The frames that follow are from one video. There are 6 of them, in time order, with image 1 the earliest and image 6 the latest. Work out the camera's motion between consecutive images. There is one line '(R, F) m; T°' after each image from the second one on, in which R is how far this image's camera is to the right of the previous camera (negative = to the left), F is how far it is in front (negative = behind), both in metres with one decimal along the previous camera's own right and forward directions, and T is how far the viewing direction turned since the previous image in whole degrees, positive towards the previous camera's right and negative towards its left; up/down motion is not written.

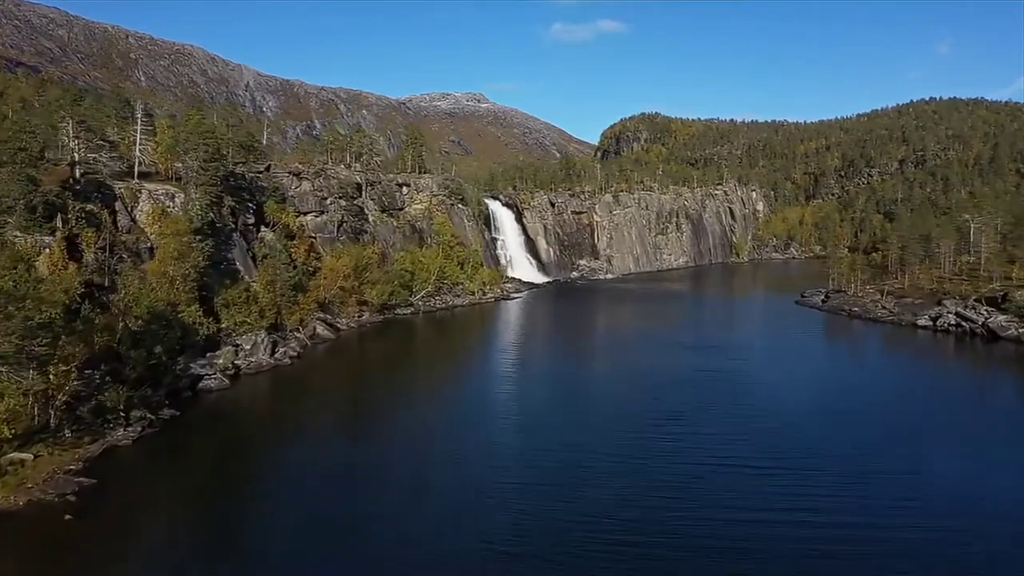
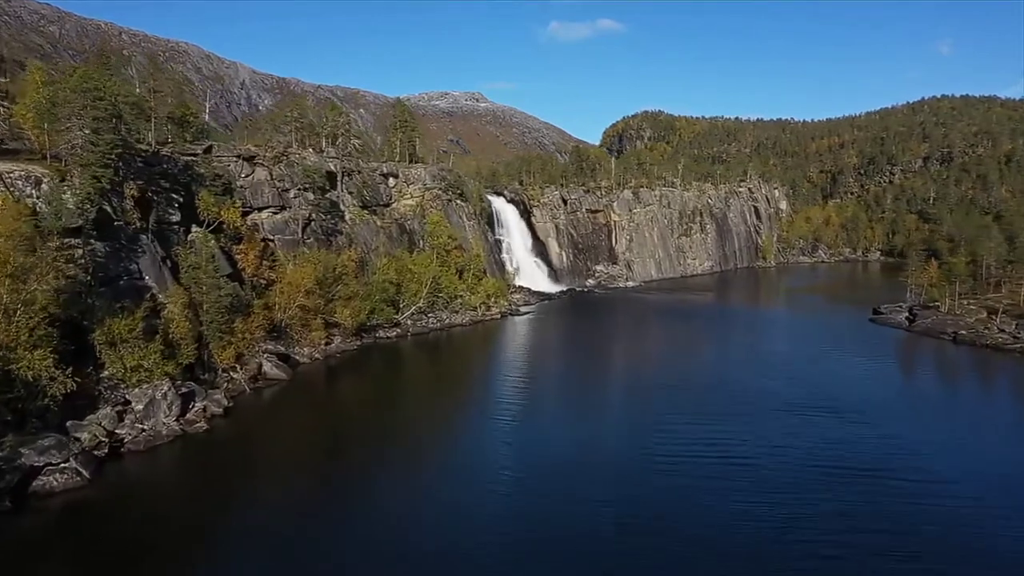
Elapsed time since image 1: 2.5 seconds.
(-1.3, +17.1) m; 0°
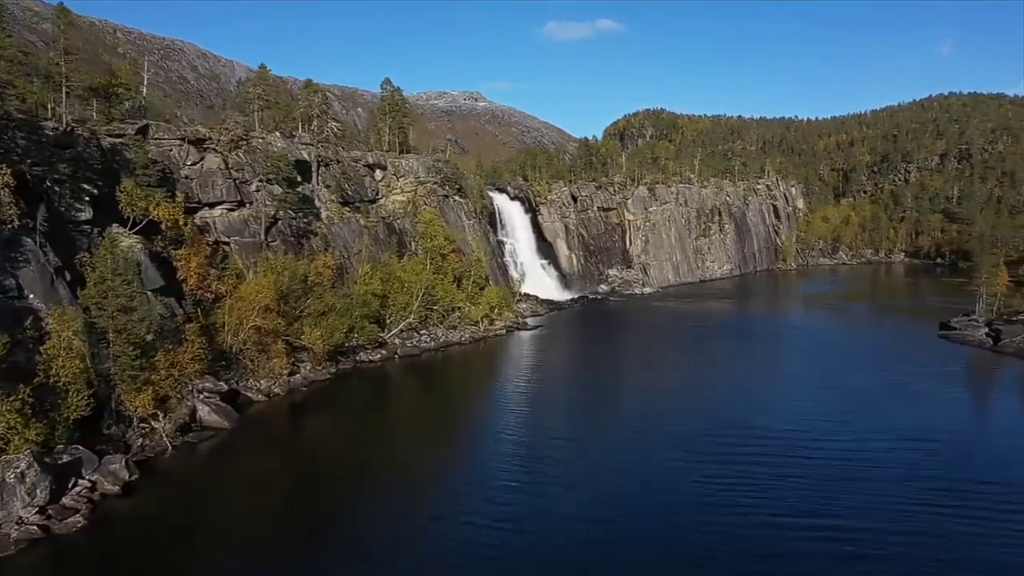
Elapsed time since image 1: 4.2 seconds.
(-0.8, +11.3) m; 0°
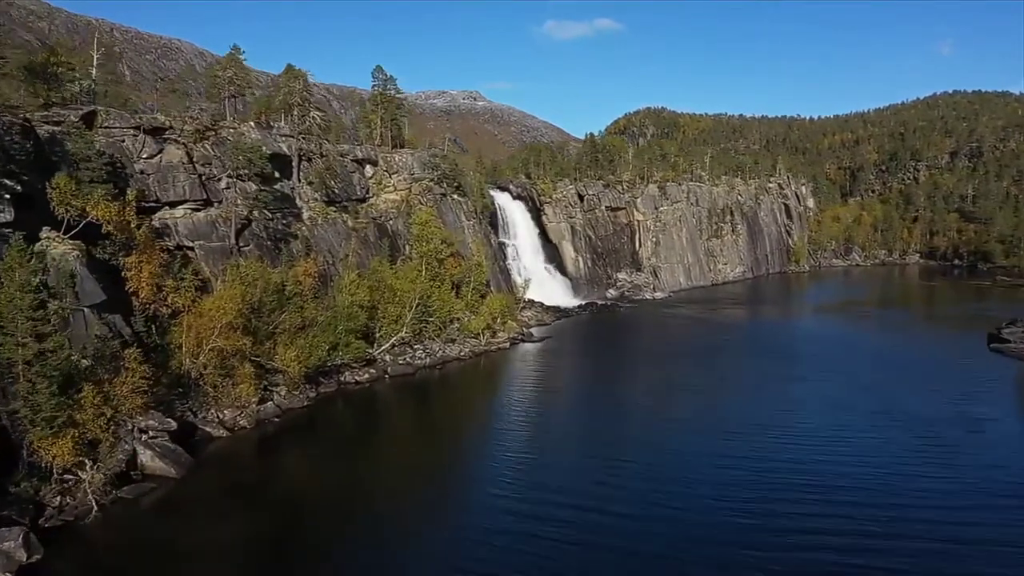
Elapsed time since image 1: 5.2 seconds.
(-0.4, +6.4) m; 0°
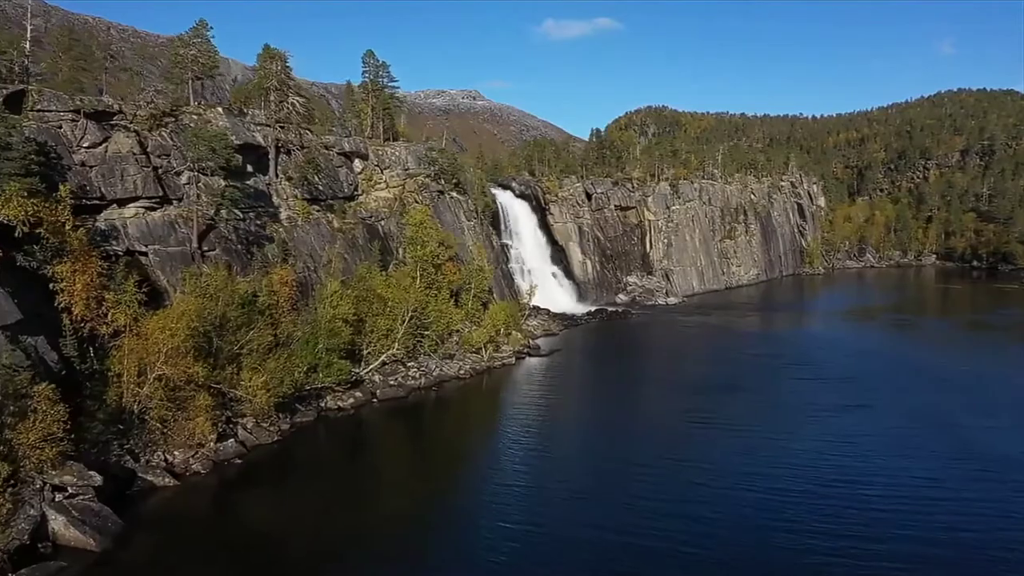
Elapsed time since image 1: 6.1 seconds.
(-0.5, +6.3) m; 0°
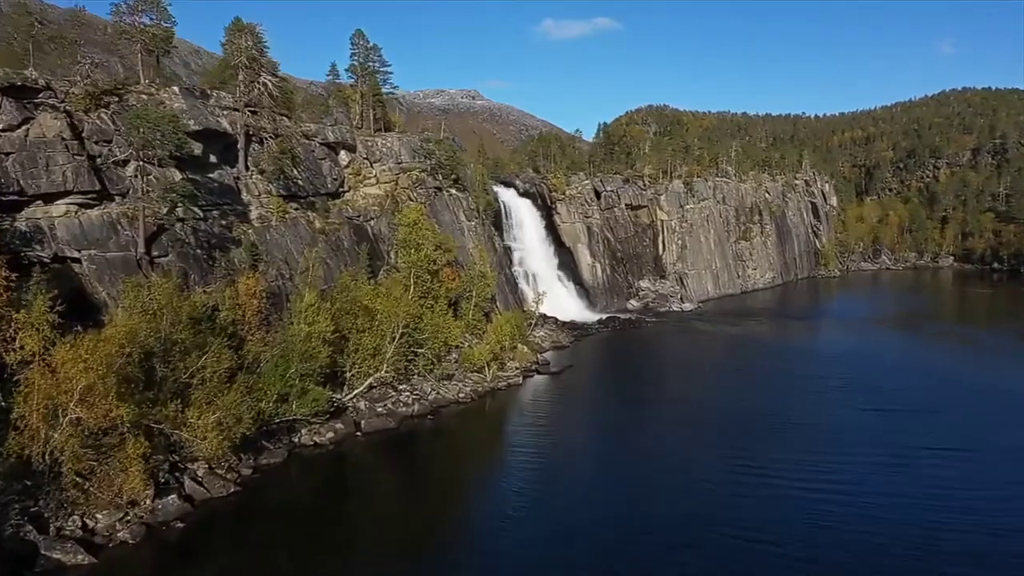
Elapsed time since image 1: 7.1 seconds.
(-0.5, +6.4) m; 0°
